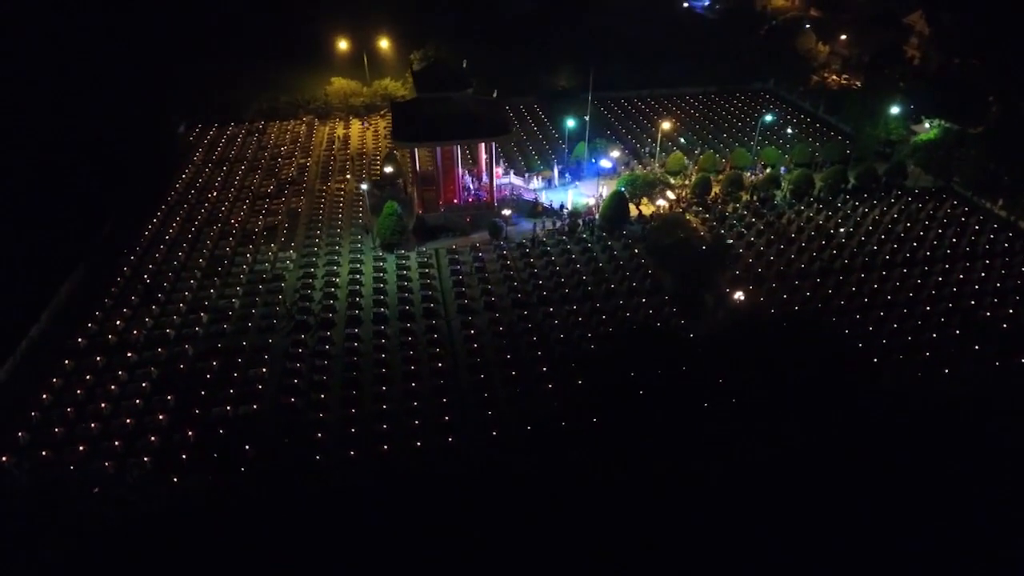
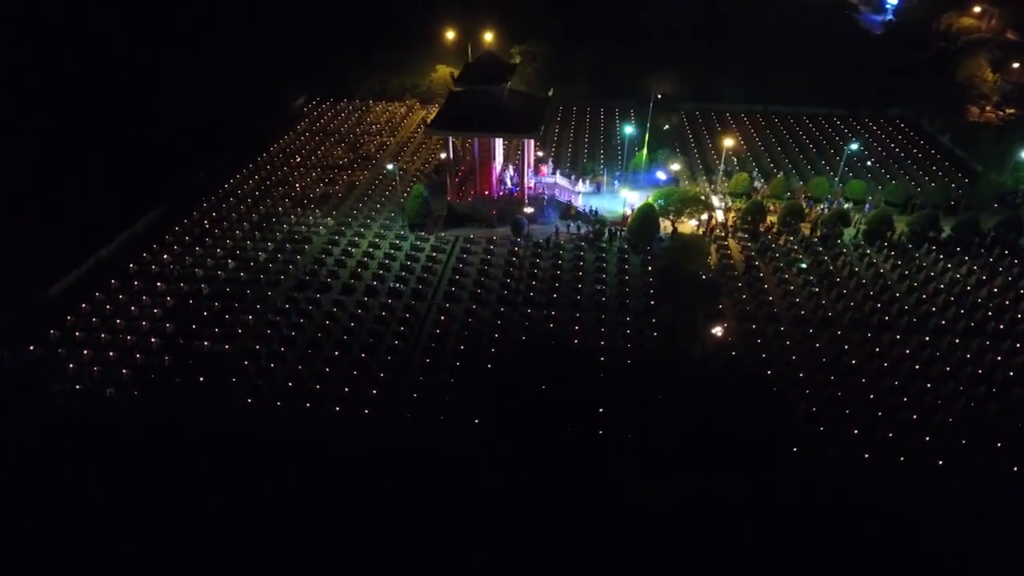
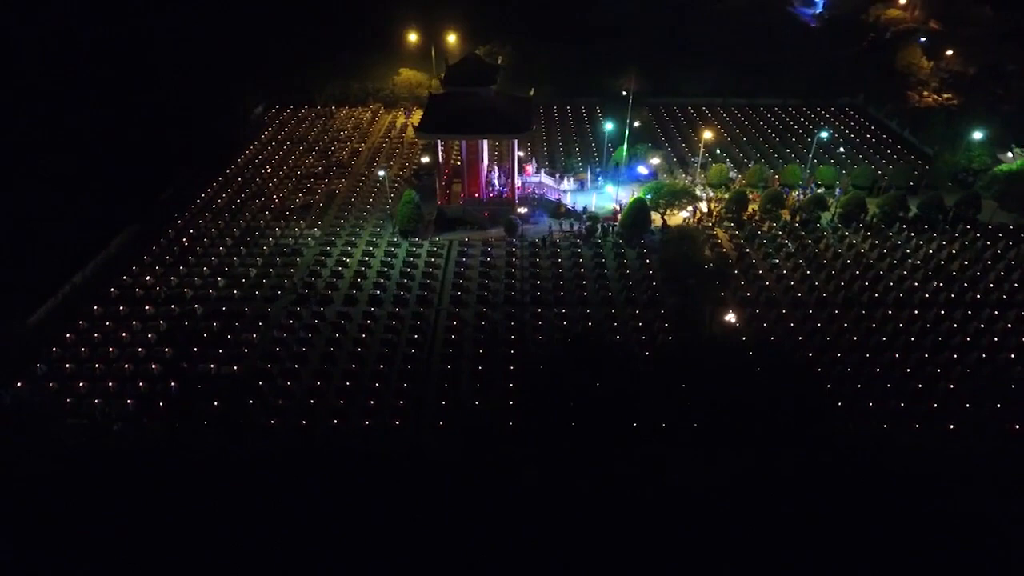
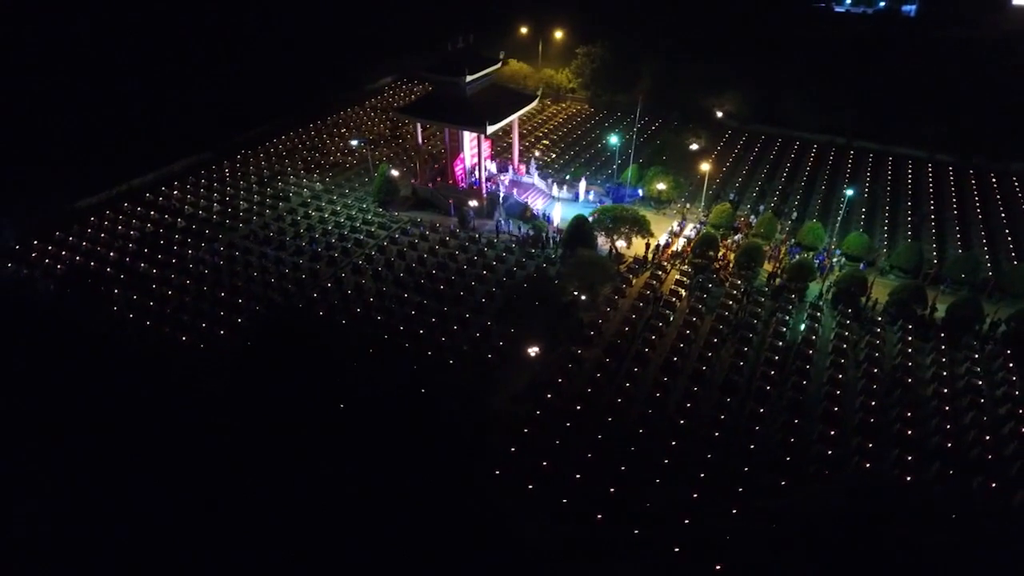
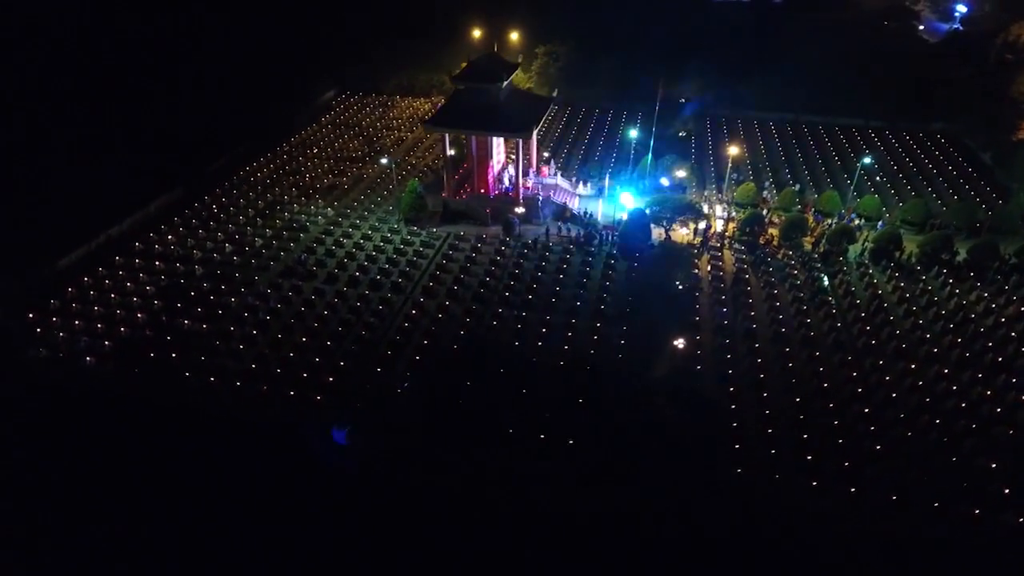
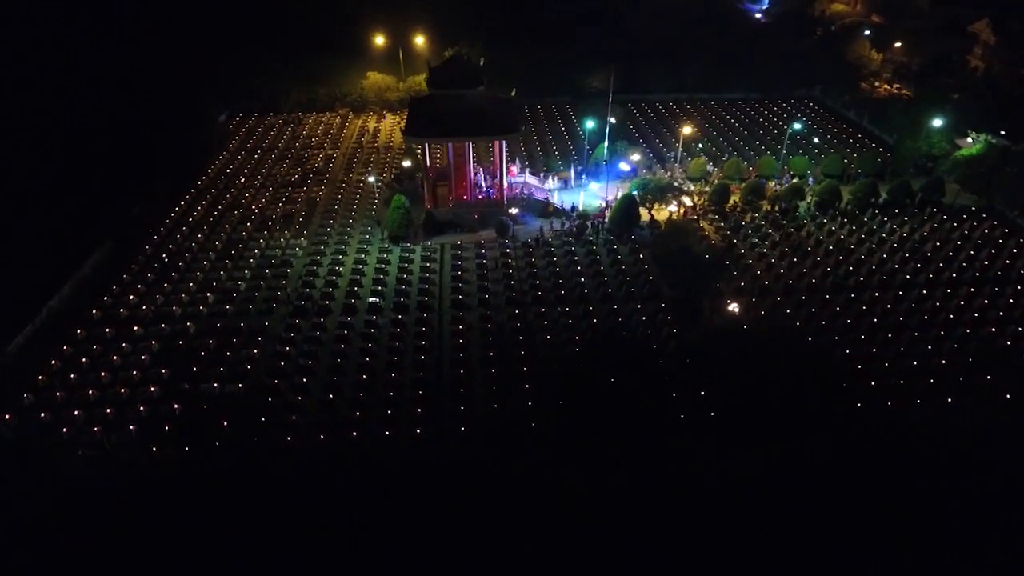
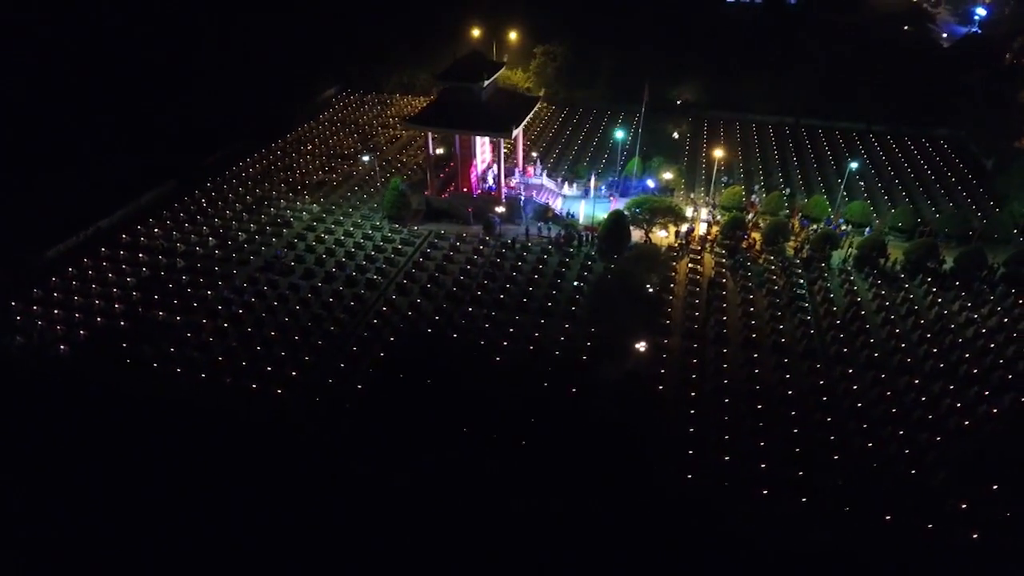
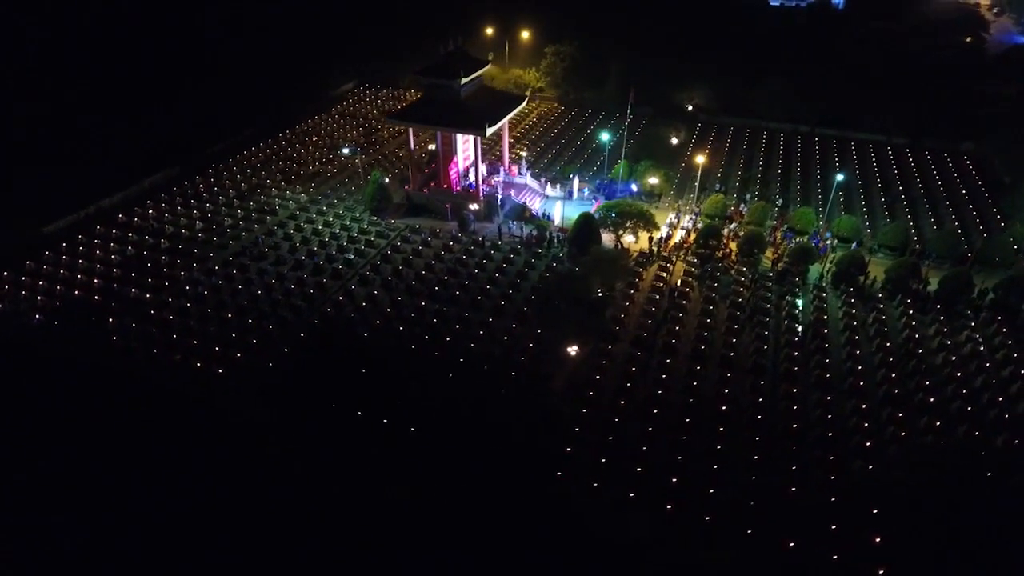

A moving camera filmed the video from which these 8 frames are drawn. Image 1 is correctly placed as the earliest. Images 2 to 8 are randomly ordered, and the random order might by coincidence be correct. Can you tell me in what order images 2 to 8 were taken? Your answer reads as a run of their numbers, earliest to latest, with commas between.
6, 3, 2, 5, 7, 8, 4
